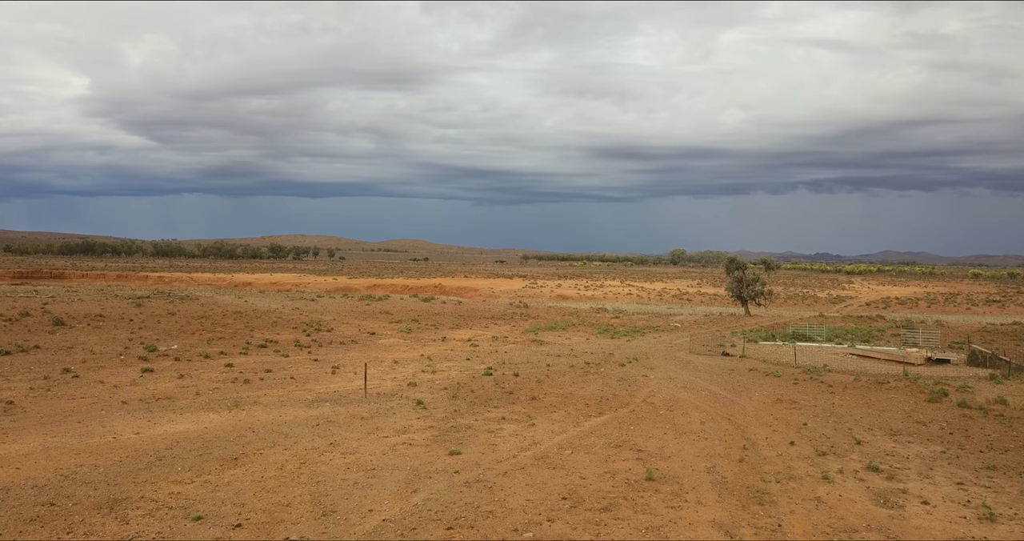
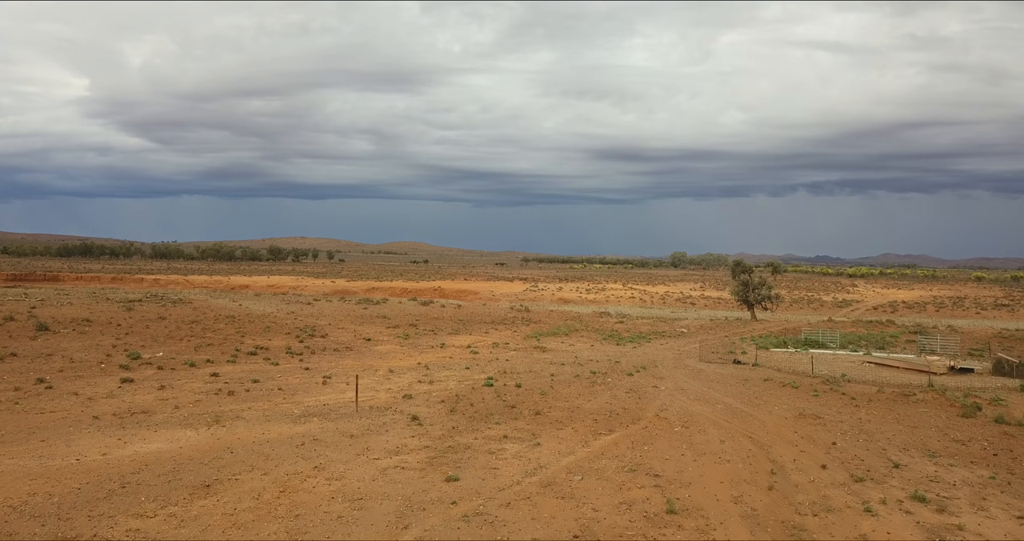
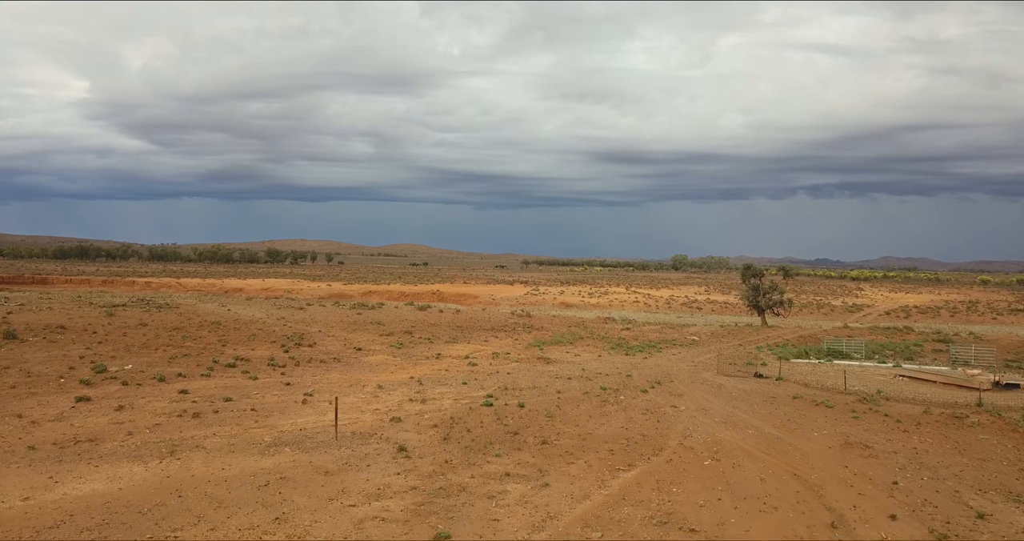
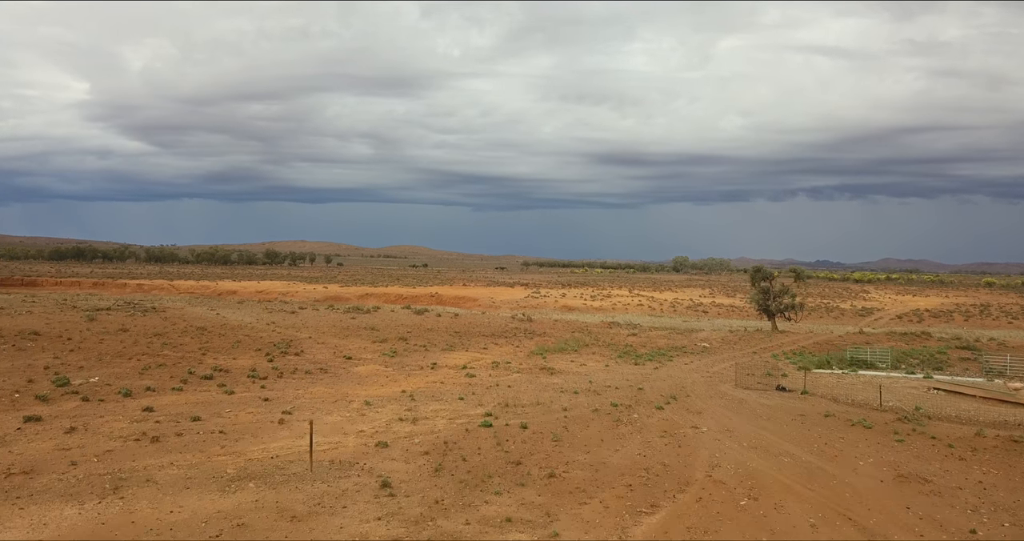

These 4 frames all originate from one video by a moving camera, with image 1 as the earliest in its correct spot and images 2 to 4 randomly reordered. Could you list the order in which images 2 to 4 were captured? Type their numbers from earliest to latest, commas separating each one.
2, 3, 4
